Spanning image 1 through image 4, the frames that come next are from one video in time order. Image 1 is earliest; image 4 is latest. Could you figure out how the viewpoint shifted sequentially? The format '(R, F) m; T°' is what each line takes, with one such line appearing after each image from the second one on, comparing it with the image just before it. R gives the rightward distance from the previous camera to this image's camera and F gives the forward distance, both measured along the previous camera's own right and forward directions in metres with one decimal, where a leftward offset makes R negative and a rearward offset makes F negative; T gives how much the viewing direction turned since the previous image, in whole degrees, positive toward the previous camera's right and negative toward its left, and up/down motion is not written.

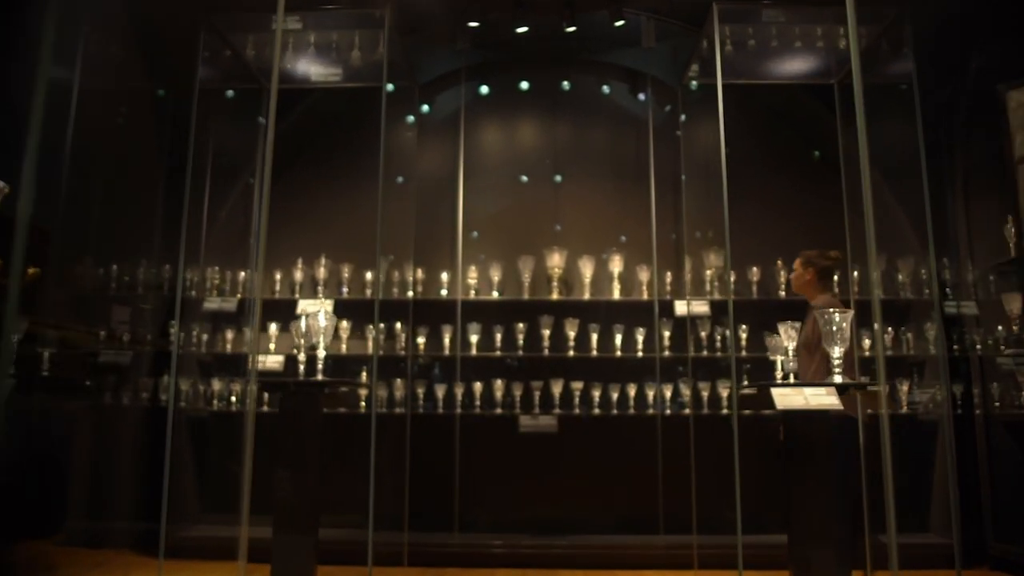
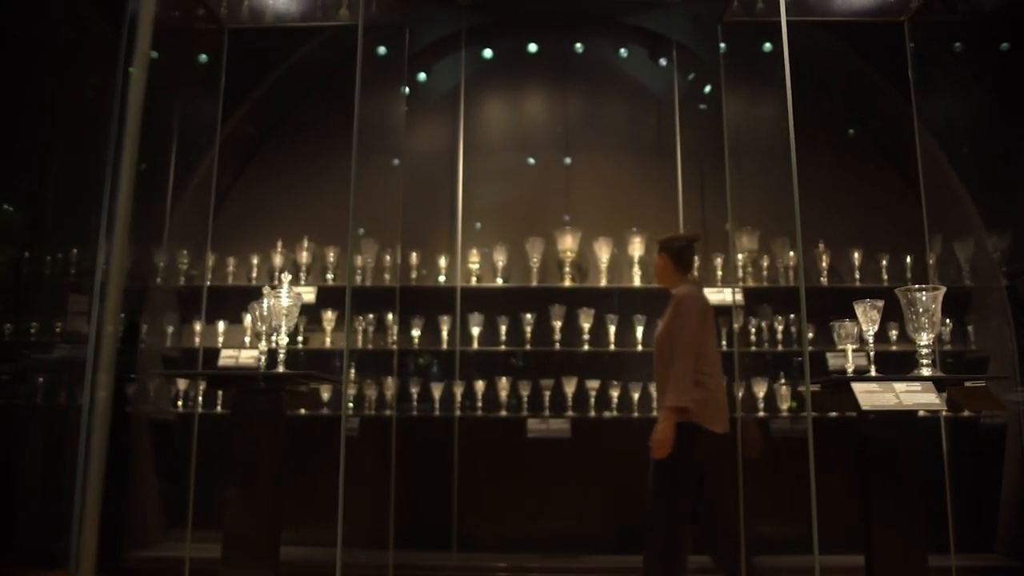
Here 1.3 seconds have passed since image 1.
(0.0, +0.5) m; 0°
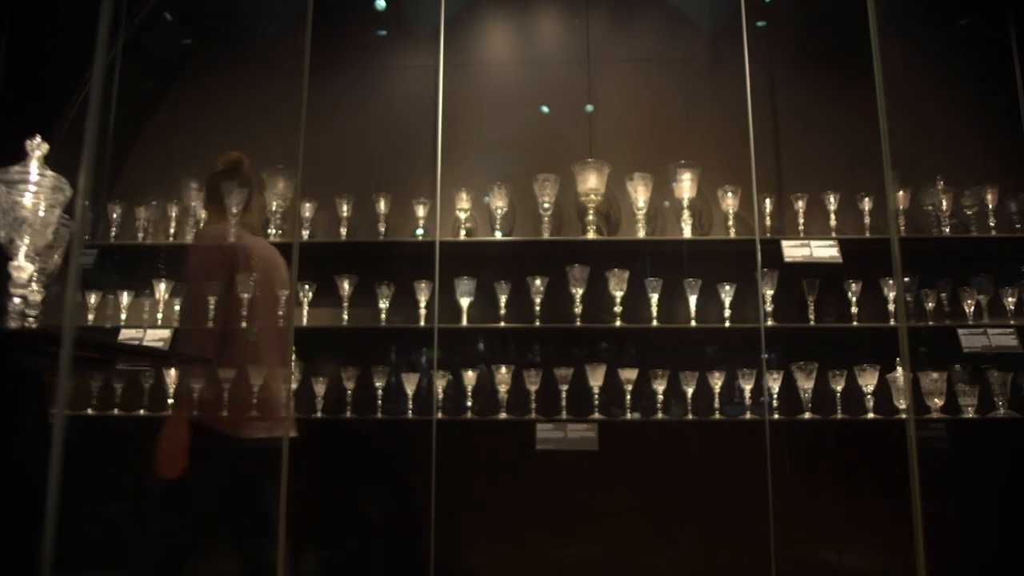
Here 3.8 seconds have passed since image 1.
(+0.1, +1.0) m; -1°
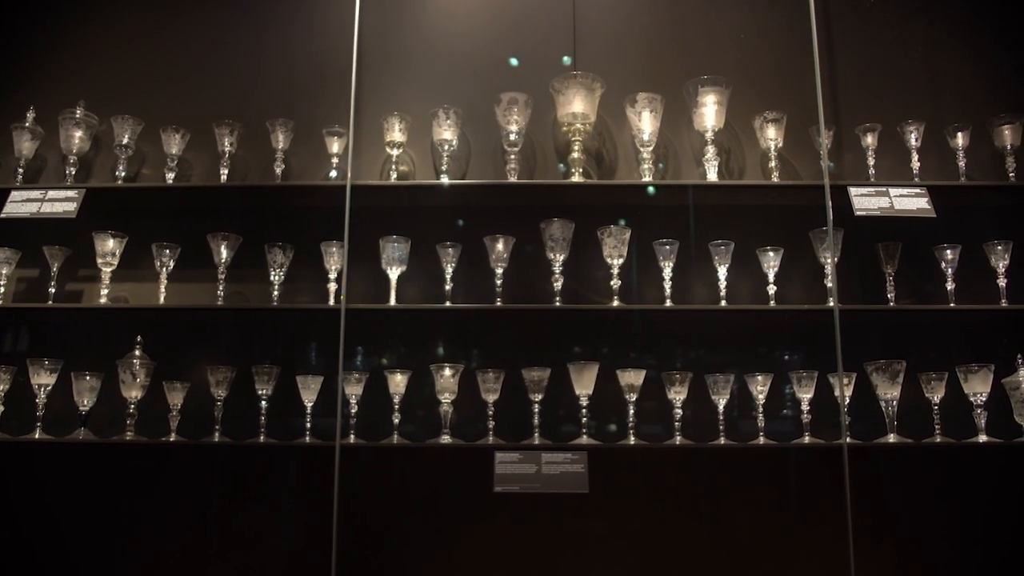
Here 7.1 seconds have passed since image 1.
(0.0, +0.8) m; +2°
